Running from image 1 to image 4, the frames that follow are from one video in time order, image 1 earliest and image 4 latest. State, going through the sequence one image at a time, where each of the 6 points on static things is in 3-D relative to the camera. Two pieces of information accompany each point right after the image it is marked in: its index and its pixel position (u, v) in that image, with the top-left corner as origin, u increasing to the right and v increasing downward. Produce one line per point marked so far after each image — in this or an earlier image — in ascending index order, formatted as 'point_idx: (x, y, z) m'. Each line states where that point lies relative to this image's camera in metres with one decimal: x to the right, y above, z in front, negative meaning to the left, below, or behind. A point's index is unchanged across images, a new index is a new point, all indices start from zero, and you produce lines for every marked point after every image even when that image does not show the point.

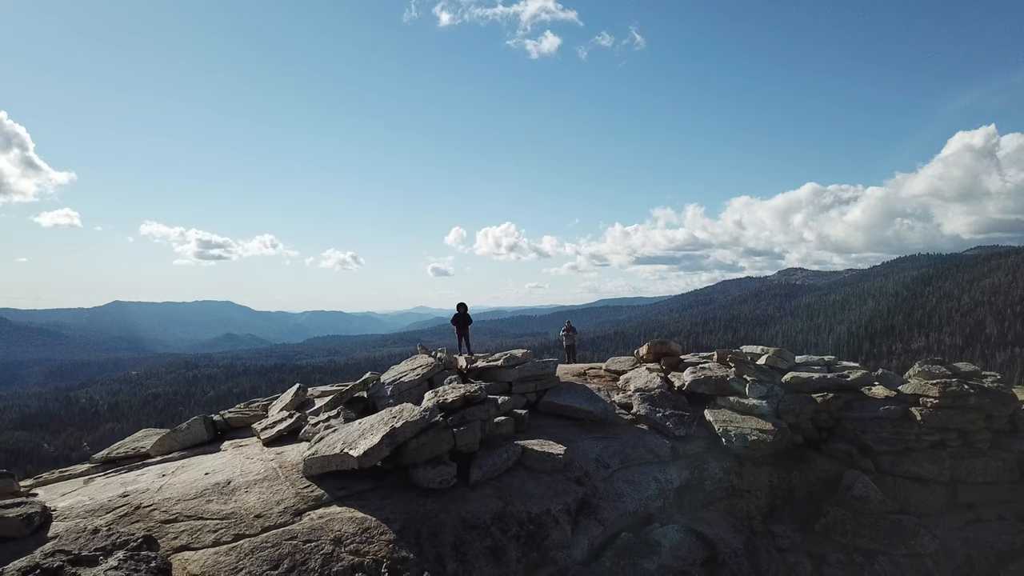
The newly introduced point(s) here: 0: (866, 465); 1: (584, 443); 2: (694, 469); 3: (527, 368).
0: (+8.6, -4.2, +12.9) m
1: (+1.7, -3.4, +11.9) m
2: (+4.2, -4.0, +12.1) m
3: (+0.4, -2.1, +13.5) m
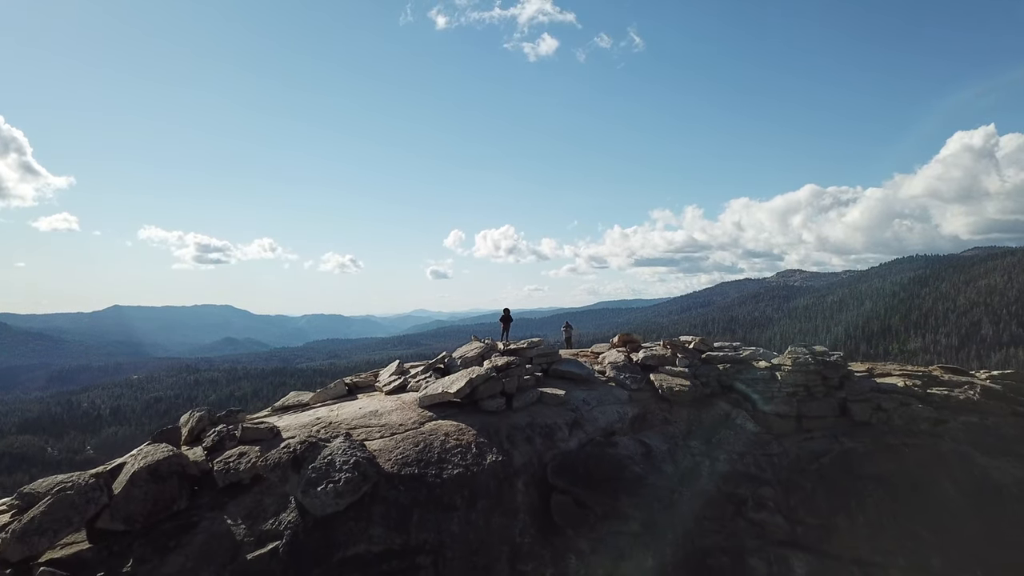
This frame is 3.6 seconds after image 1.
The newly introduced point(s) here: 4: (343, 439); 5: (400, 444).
0: (+9.5, -4.6, +21.2) m
1: (+2.5, -3.9, +20.2) m
2: (+5.0, -4.5, +20.4) m
3: (+1.2, -2.6, +21.8) m
4: (-5.4, -4.9, +17.1) m
5: (-3.6, -5.0, +17.0) m
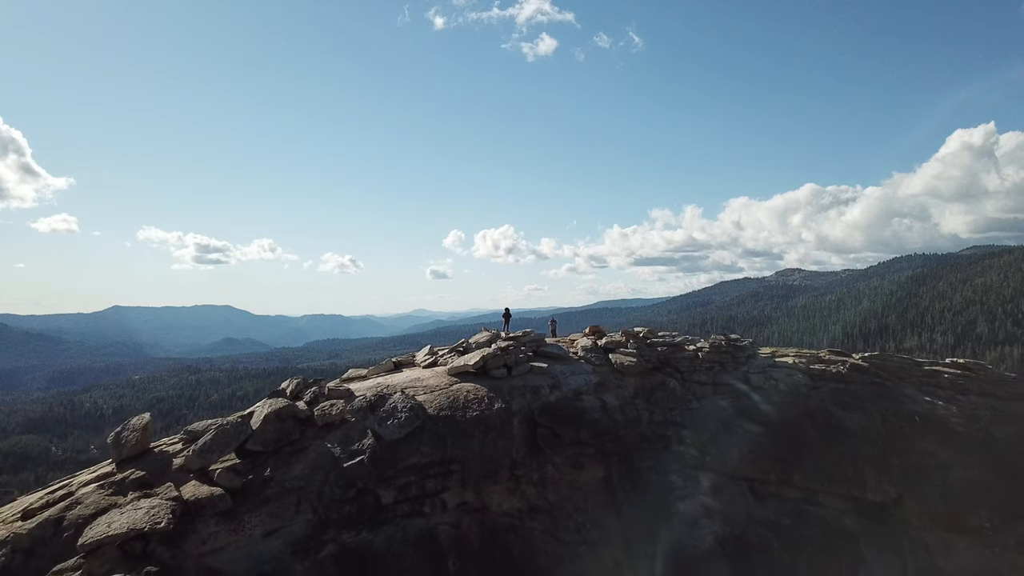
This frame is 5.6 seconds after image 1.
0: (+9.4, -4.9, +29.9) m
1: (+2.5, -4.2, +28.9) m
2: (+5.0, -4.8, +29.1) m
3: (+1.2, -2.9, +30.5) m
4: (-5.5, -5.2, +25.7) m
5: (-3.6, -5.3, +25.7) m
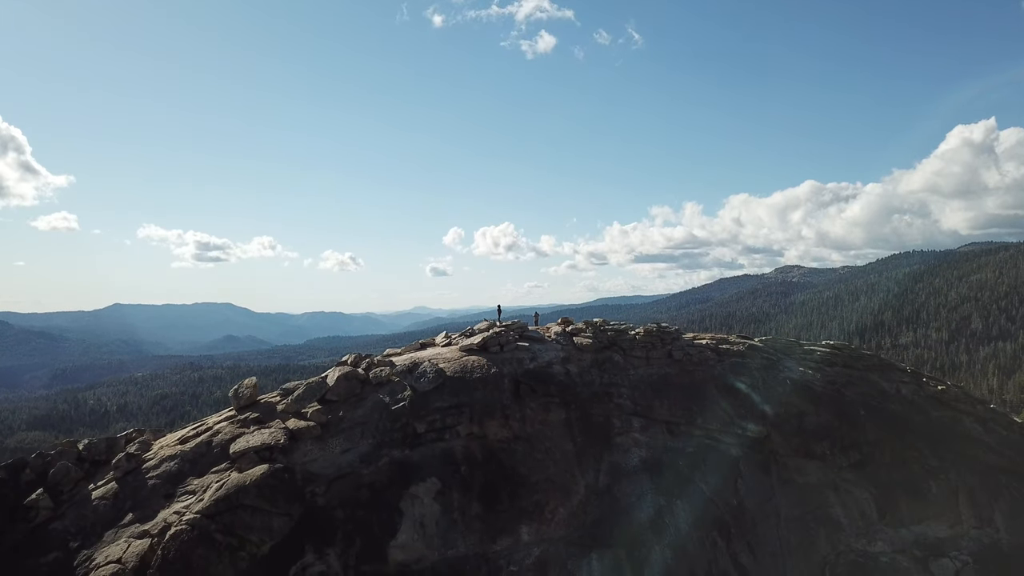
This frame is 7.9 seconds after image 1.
0: (+8.8, -5.1, +42.1) m
1: (+1.8, -4.4, +41.1) m
2: (+4.3, -5.0, +41.3) m
3: (+0.5, -3.0, +42.6) m
4: (-6.1, -5.4, +37.9) m
5: (-4.3, -5.5, +37.9) m
